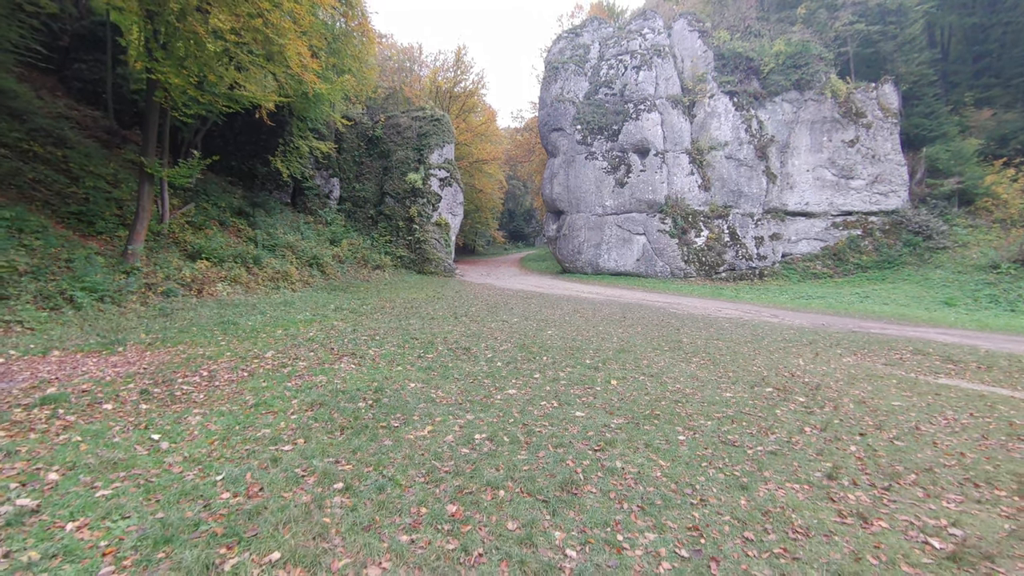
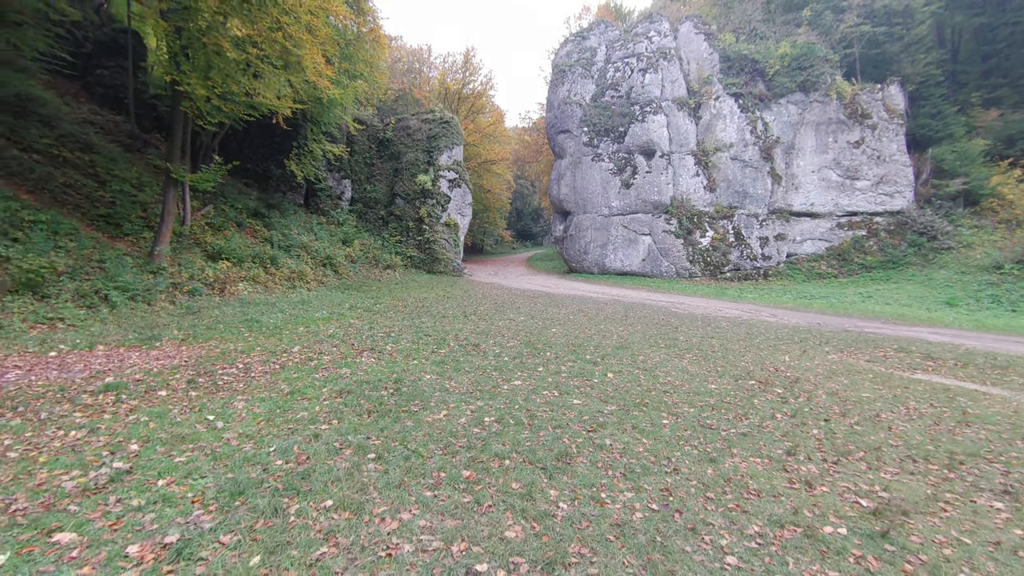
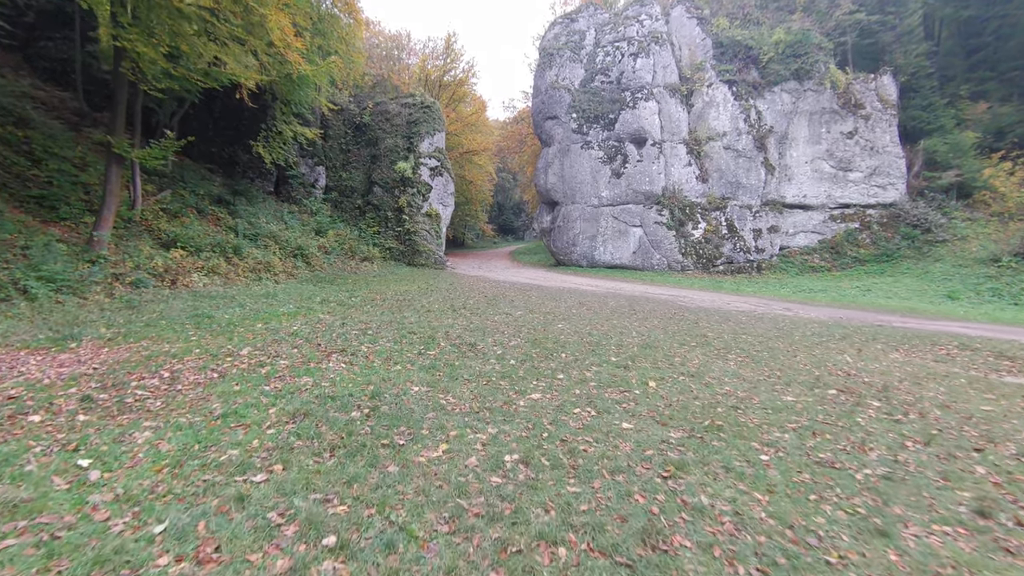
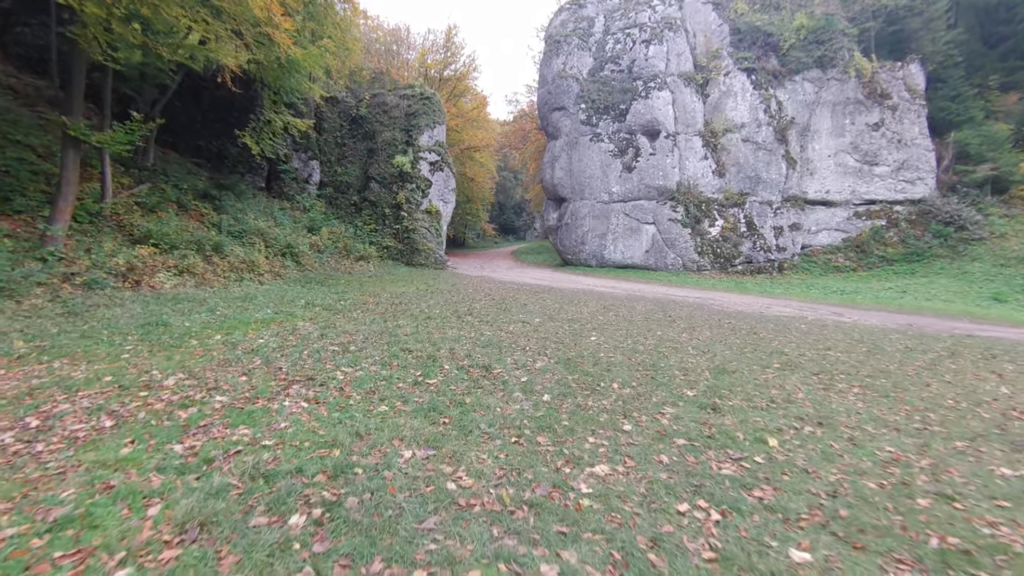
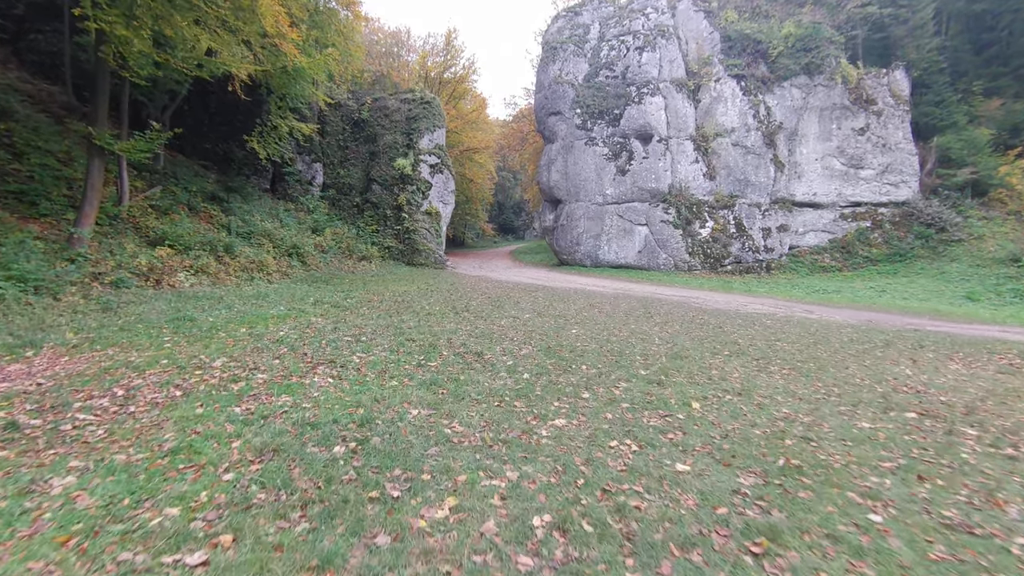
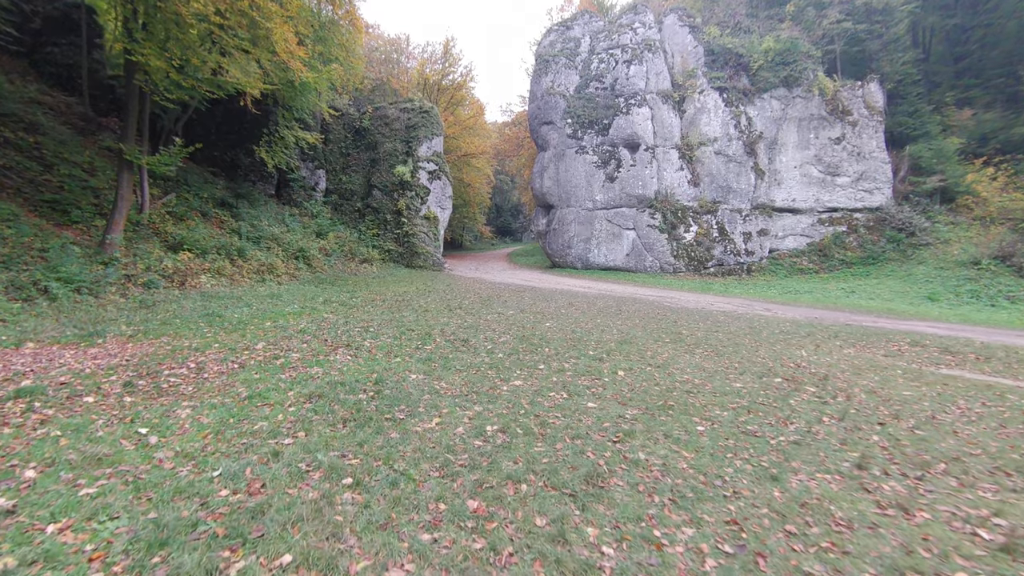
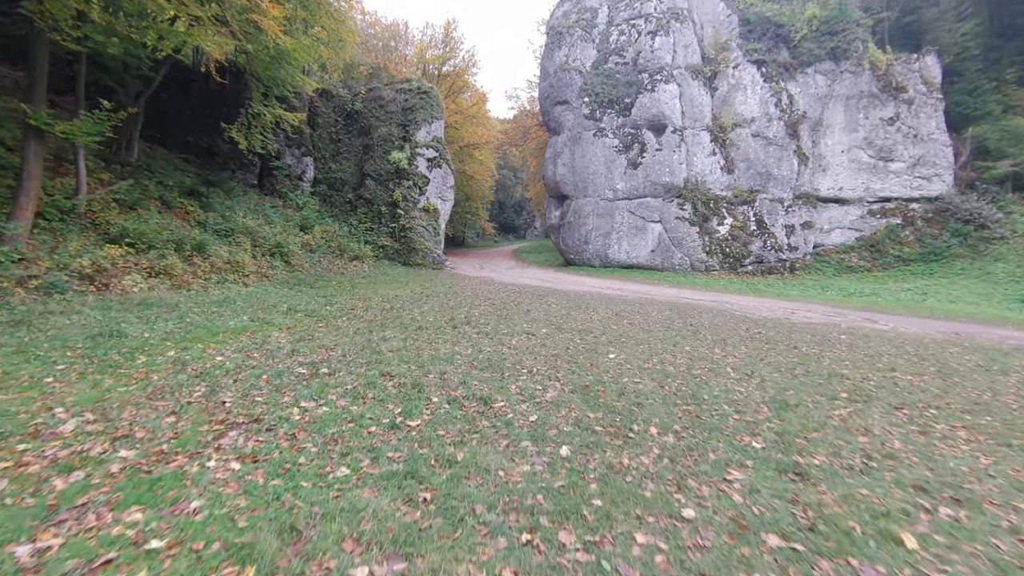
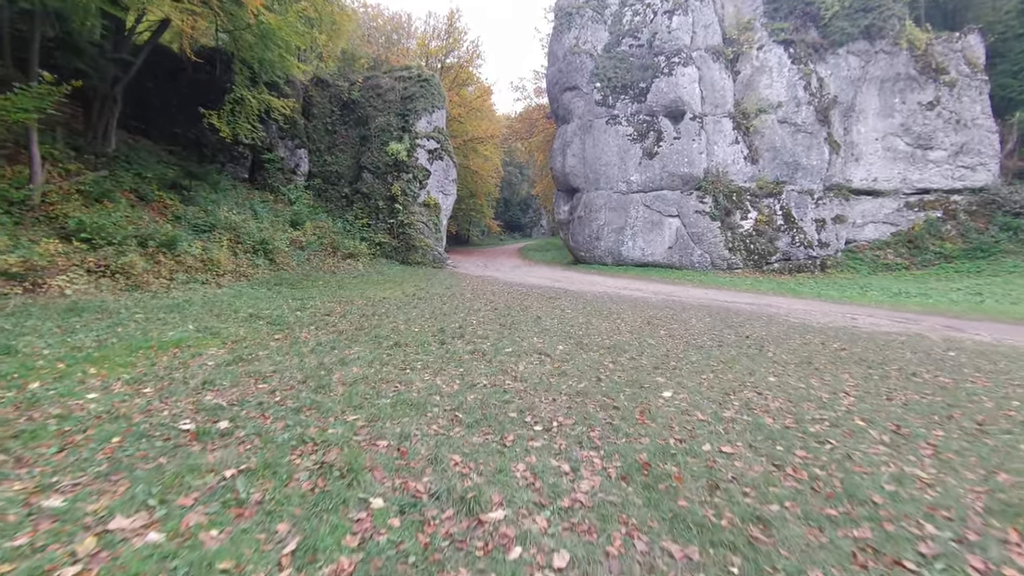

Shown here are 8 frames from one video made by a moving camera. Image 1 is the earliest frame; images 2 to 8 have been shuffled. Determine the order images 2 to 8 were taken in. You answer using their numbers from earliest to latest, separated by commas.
2, 6, 3, 5, 4, 7, 8
